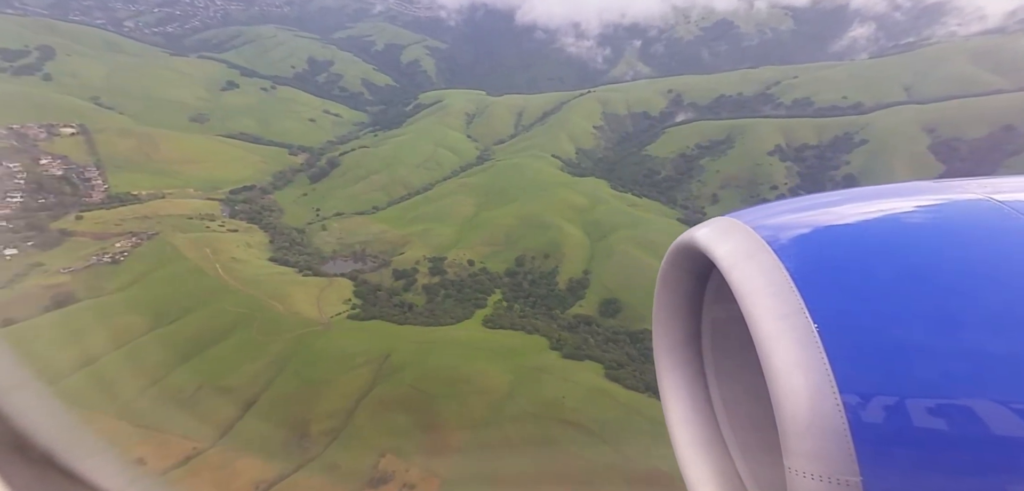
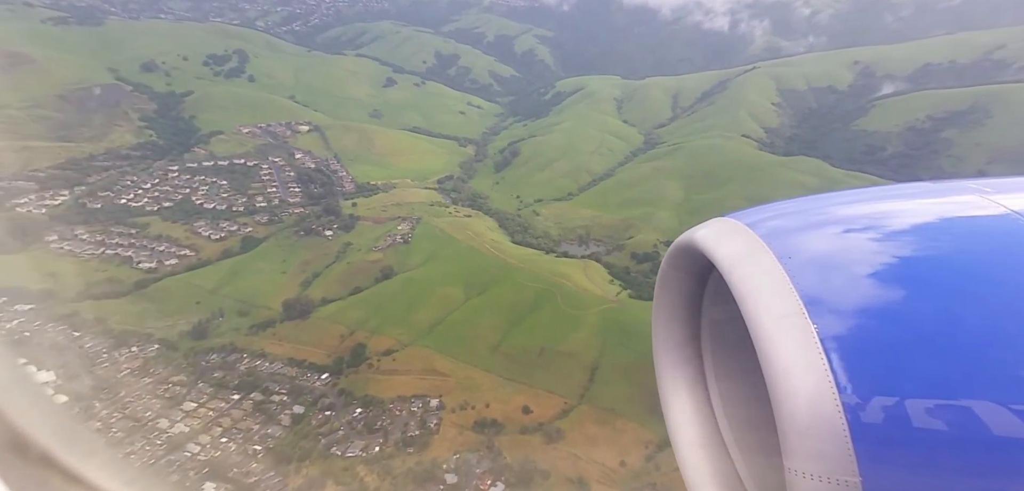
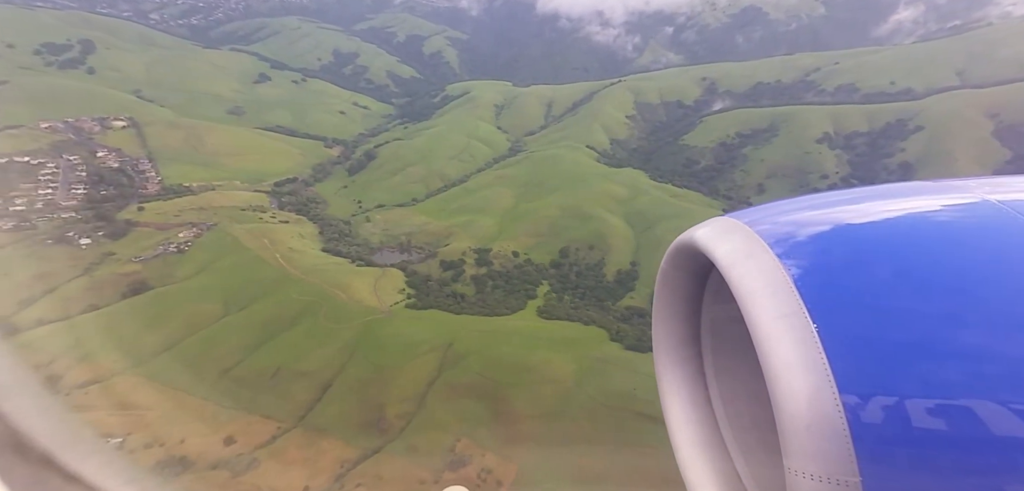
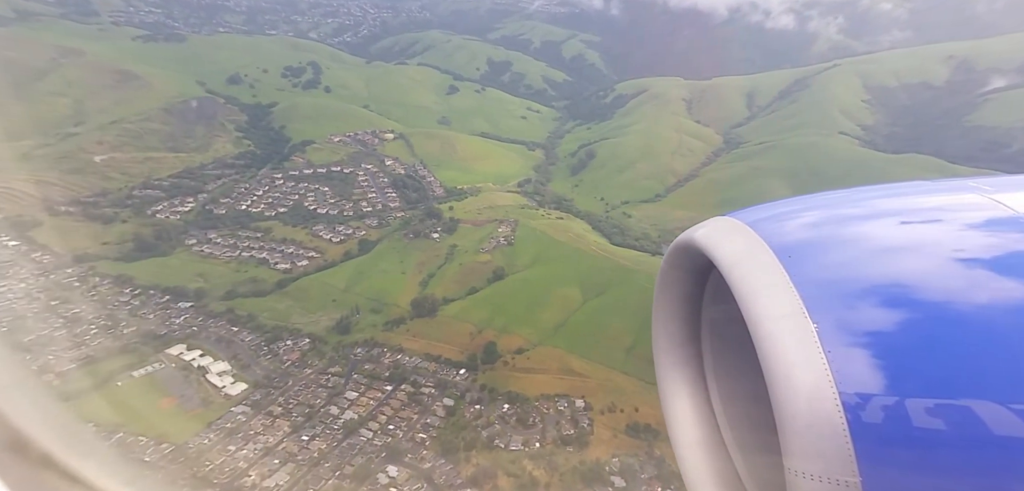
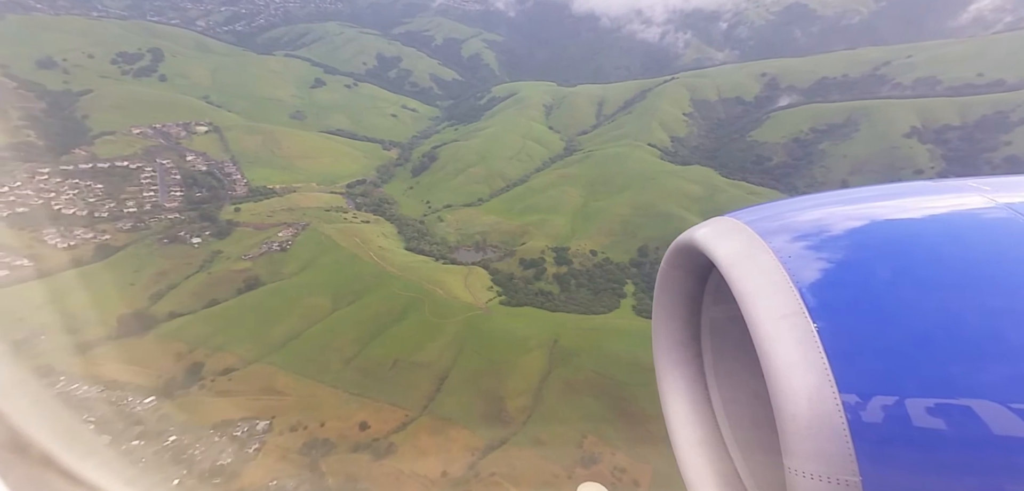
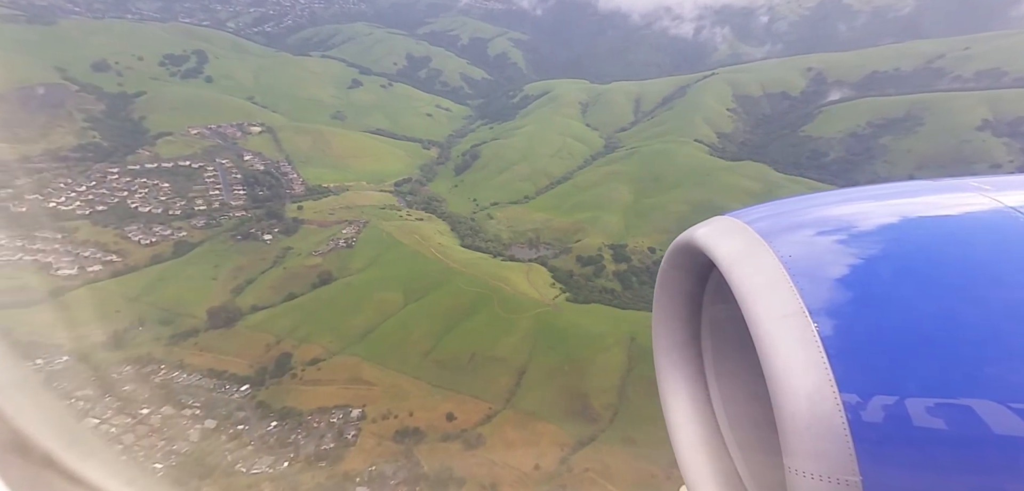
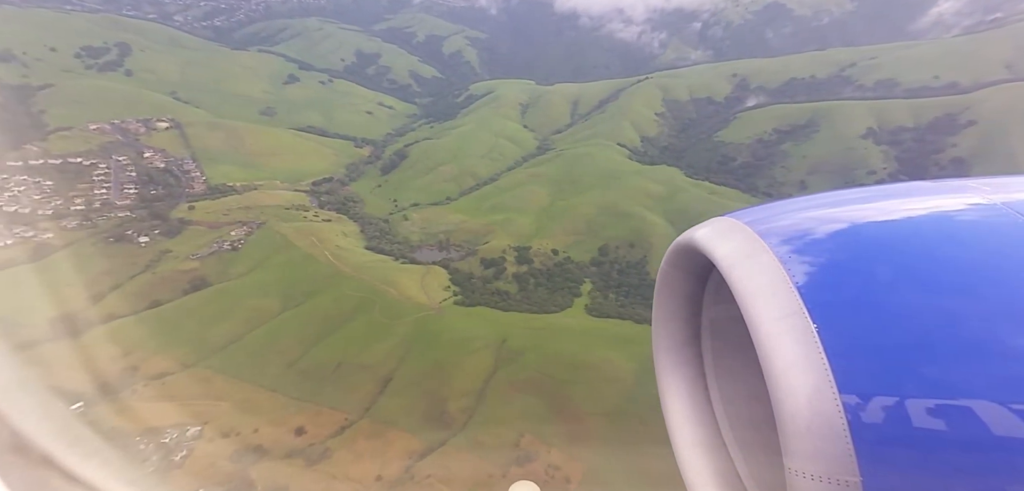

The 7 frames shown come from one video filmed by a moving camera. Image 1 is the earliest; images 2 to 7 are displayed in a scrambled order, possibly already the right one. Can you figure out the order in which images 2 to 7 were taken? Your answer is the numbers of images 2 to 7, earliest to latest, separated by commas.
3, 7, 5, 6, 2, 4
